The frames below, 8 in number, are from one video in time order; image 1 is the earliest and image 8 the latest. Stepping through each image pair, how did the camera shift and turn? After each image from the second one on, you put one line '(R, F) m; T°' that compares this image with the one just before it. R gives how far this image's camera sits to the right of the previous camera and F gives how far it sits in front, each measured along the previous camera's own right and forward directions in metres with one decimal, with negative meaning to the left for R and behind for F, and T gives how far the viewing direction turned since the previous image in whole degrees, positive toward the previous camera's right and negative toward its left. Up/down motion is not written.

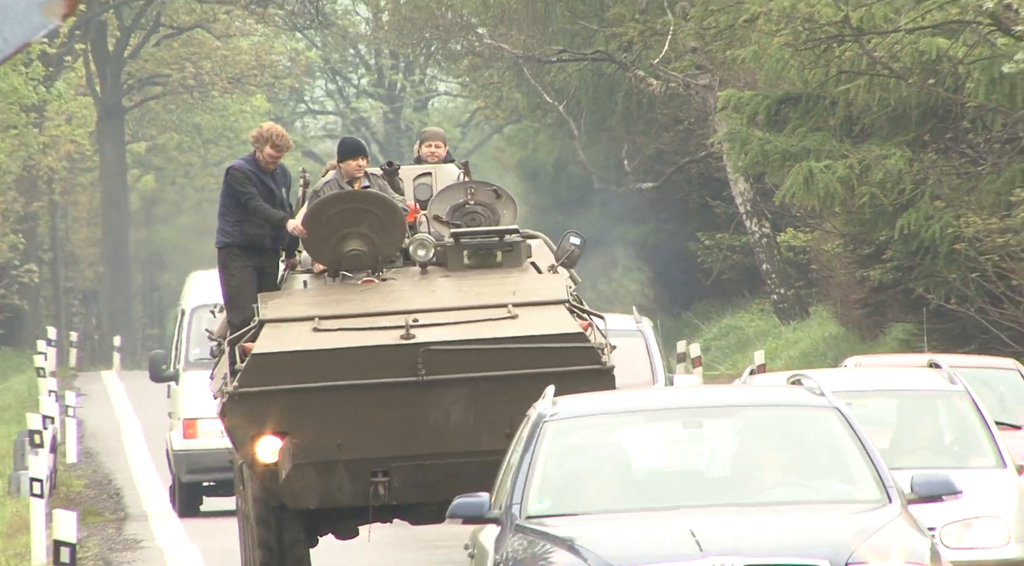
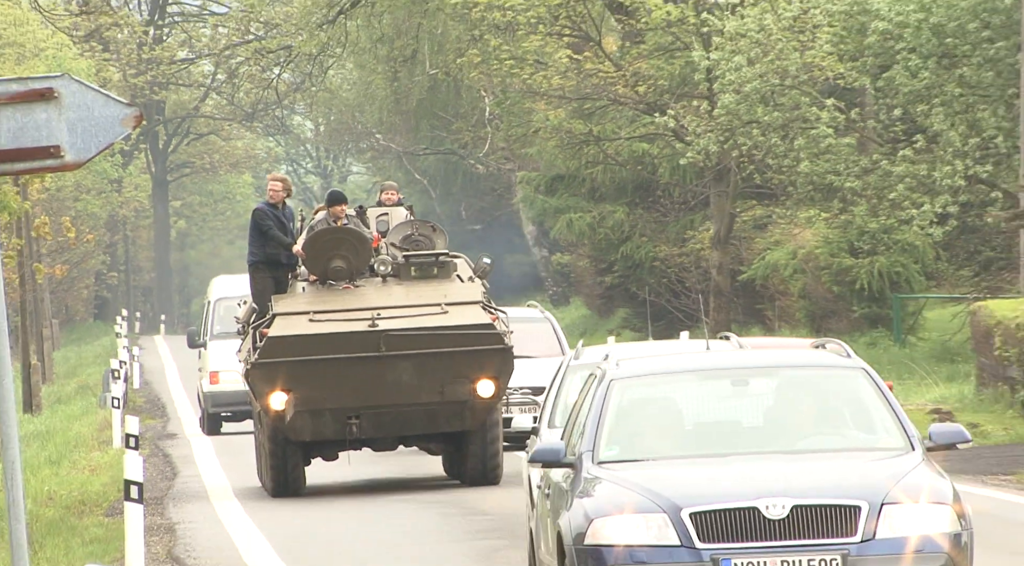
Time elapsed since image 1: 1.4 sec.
(+0.6, -4.6) m; +1°
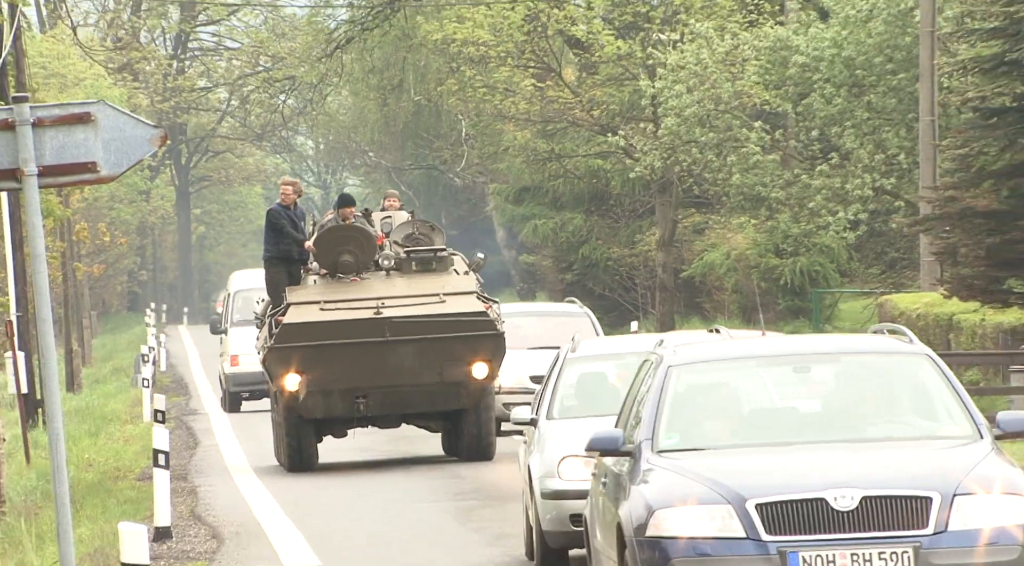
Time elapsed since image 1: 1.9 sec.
(+0.3, -1.8) m; -1°
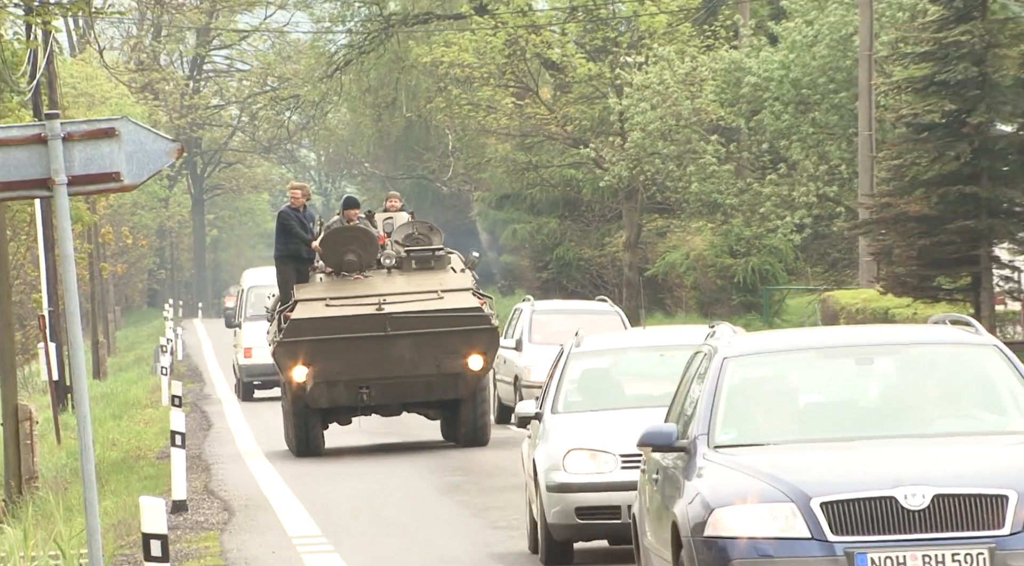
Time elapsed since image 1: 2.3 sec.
(+0.2, -1.4) m; 0°
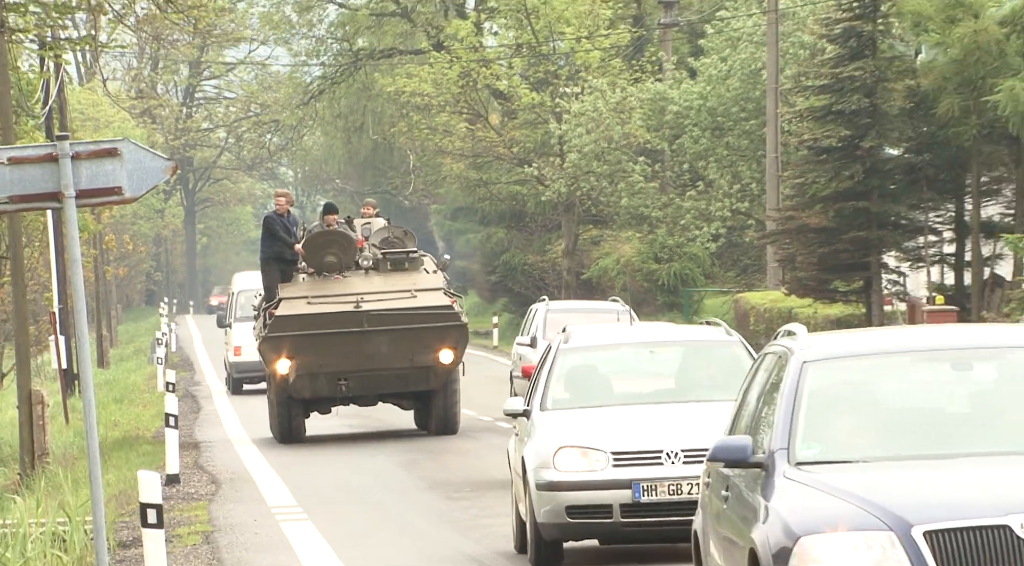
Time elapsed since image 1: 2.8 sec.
(+0.4, -2.0) m; 0°
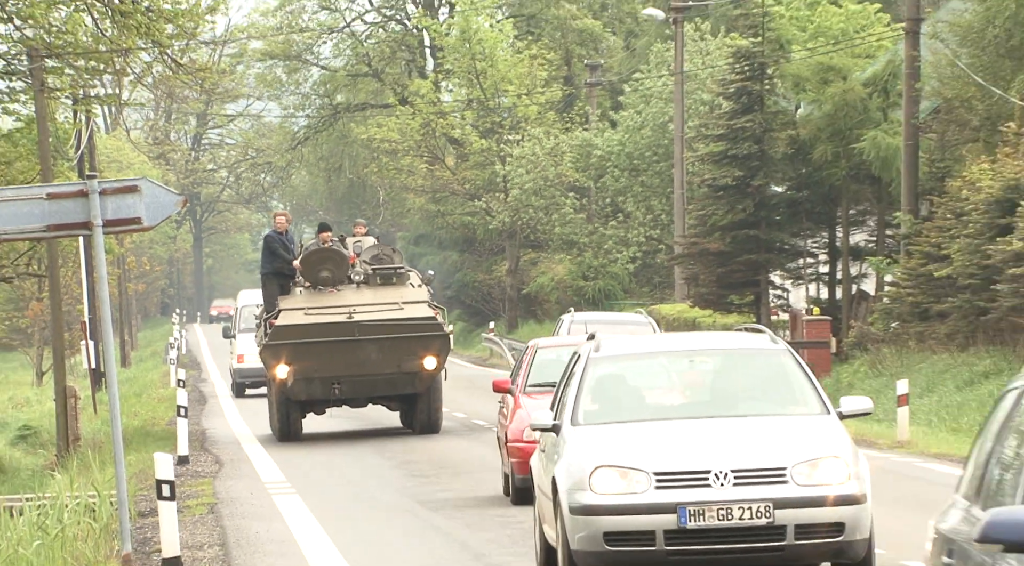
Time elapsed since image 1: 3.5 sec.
(+0.6, -3.3) m; 0°
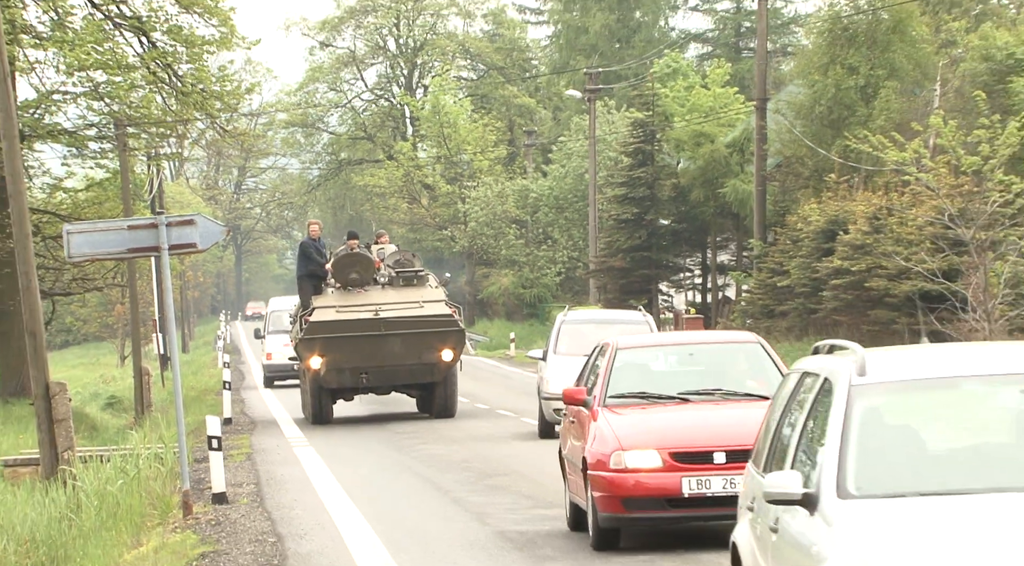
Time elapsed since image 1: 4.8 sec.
(+0.9, -6.8) m; -1°
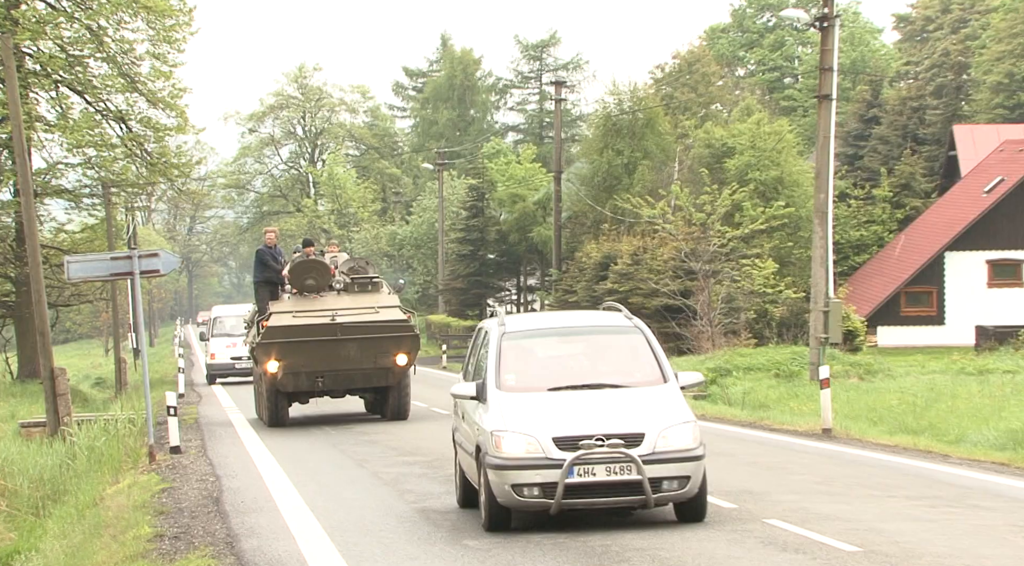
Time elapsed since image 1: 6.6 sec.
(+1.2, -10.9) m; +2°
